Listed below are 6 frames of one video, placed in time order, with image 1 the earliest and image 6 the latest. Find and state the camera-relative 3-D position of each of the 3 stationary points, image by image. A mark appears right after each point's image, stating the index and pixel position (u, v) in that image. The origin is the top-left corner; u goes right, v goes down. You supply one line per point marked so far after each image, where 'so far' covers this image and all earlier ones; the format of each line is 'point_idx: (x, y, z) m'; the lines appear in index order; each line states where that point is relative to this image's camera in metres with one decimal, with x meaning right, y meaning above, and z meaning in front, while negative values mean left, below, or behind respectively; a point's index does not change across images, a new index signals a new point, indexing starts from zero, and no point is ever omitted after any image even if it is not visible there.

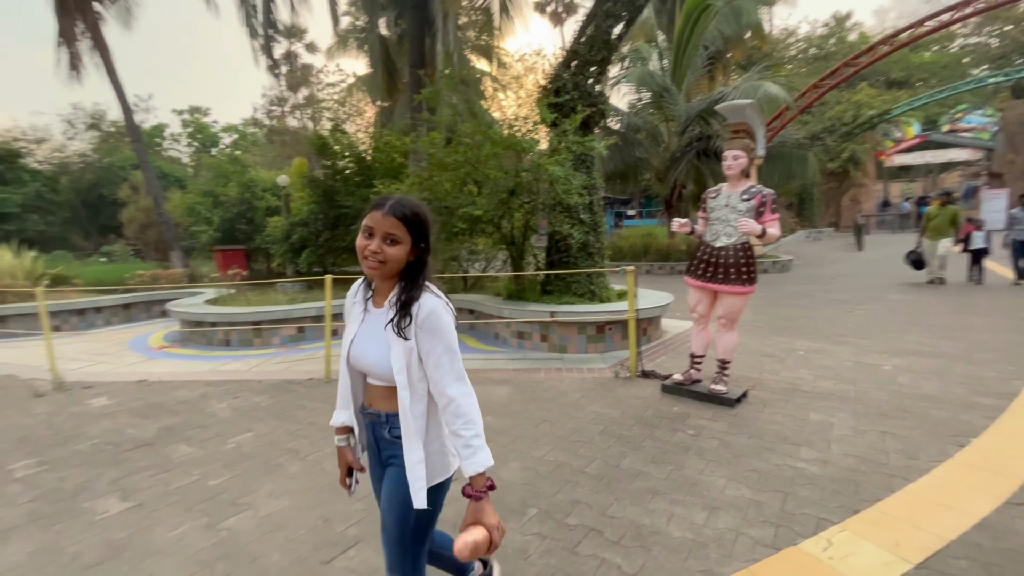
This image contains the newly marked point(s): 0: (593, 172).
0: (+1.1, +1.6, +6.6) m
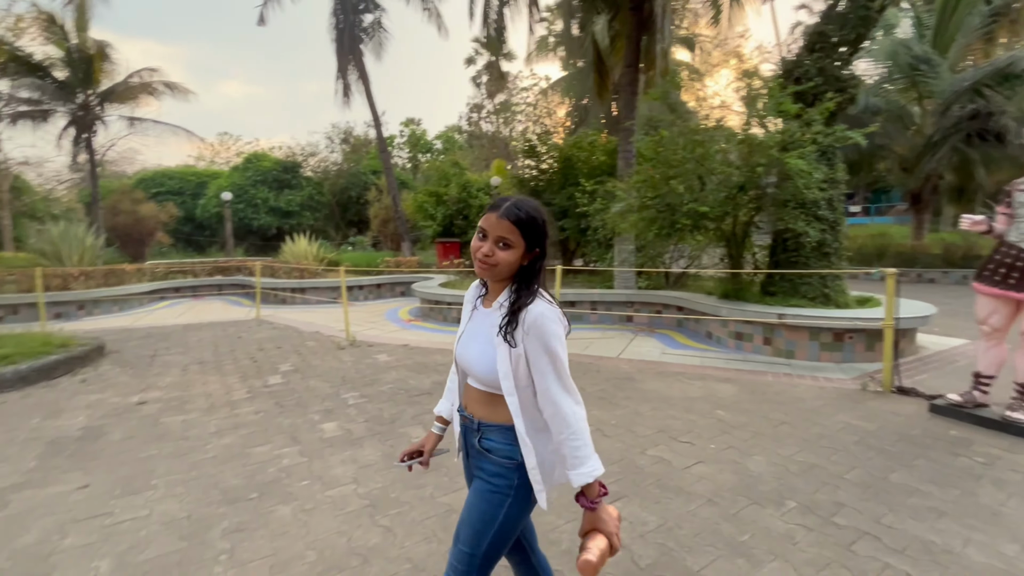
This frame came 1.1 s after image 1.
0: (+4.0, +1.5, +6.0) m
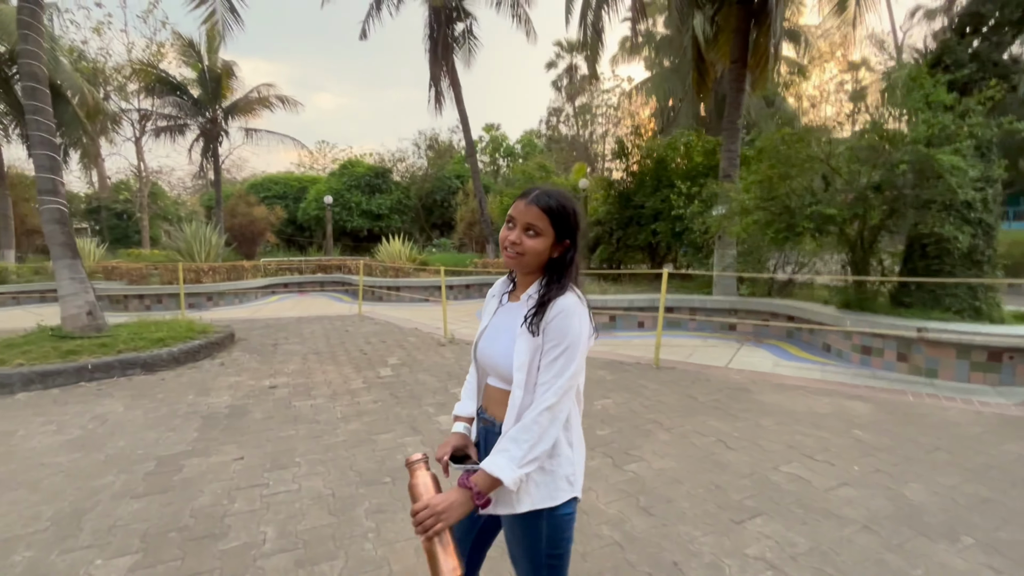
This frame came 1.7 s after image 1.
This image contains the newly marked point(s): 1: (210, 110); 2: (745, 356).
0: (+5.3, +1.4, +5.3) m
1: (-11.1, +6.6, +17.8) m
2: (+3.0, -0.9, +6.3) m
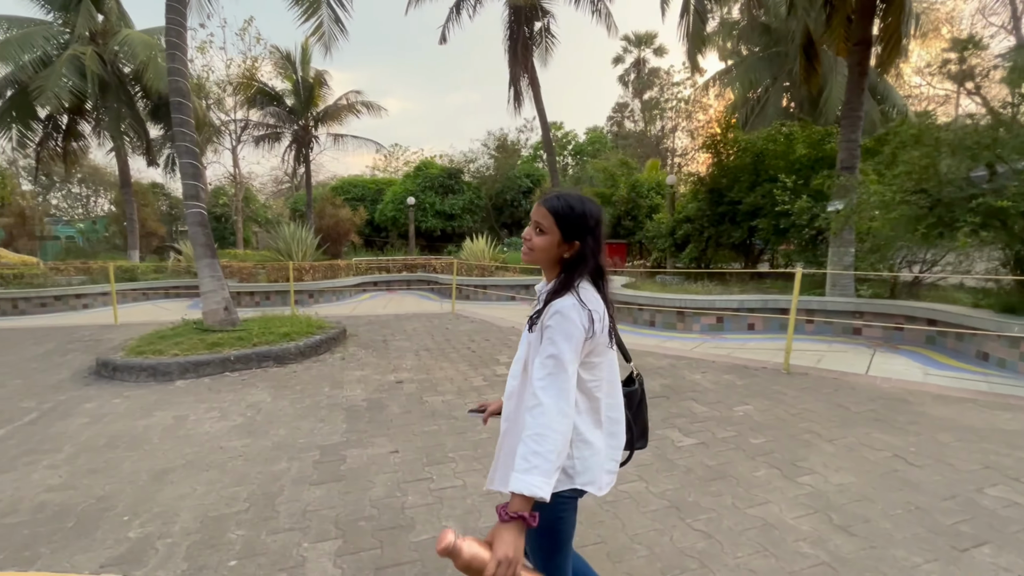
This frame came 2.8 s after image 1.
0: (+6.6, +1.4, +4.5) m
1: (-8.2, +6.7, +18.9) m
2: (+4.5, -0.9, +5.8) m
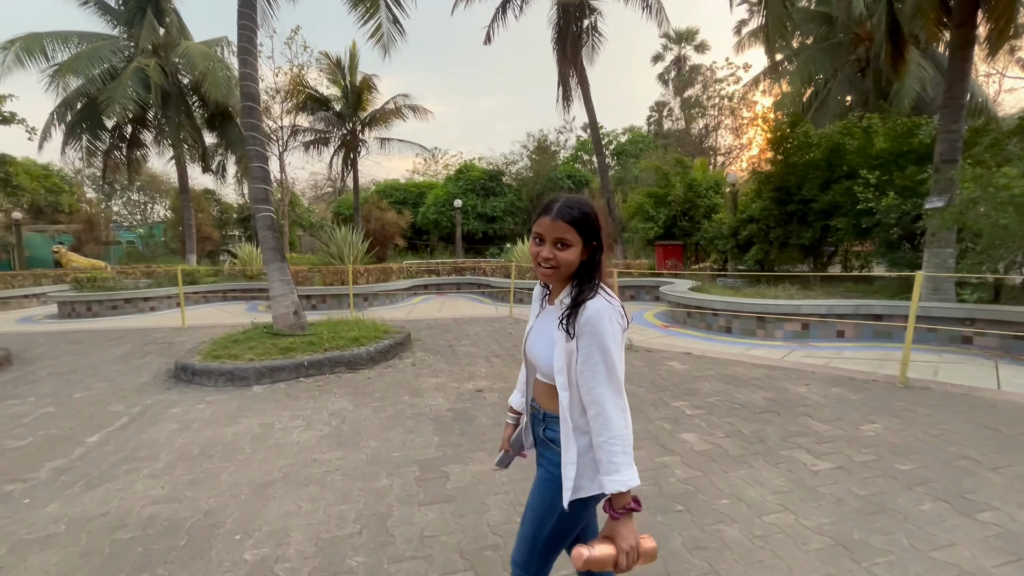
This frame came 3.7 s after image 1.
0: (+7.4, +1.3, +3.8) m
1: (-6.4, +6.6, +19.1) m
2: (+5.4, -0.9, +5.2) m
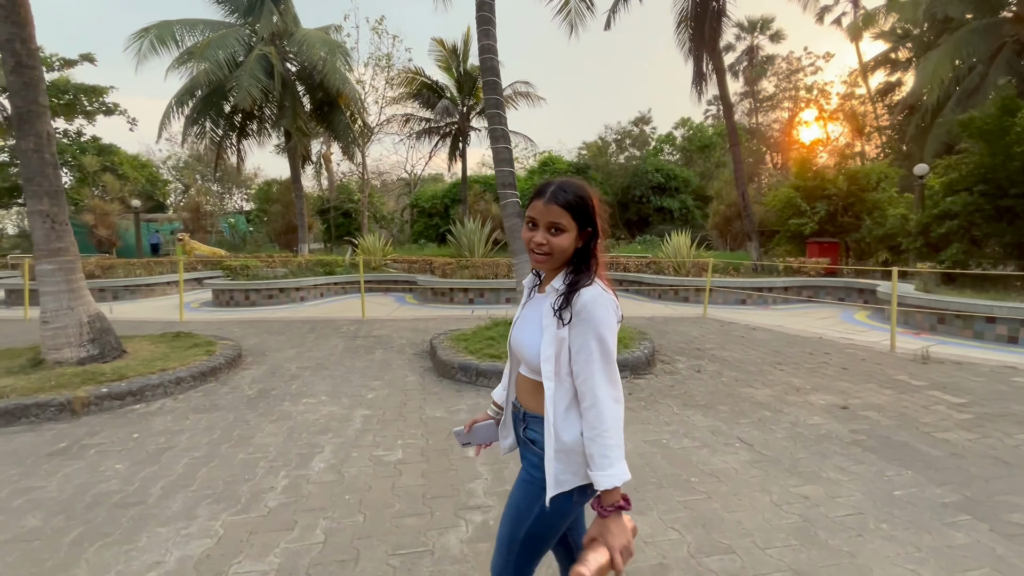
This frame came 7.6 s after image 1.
0: (+10.8, +1.1, +2.5) m
1: (-2.0, +6.9, +18.6) m
2: (+8.8, -1.1, +4.1) m
